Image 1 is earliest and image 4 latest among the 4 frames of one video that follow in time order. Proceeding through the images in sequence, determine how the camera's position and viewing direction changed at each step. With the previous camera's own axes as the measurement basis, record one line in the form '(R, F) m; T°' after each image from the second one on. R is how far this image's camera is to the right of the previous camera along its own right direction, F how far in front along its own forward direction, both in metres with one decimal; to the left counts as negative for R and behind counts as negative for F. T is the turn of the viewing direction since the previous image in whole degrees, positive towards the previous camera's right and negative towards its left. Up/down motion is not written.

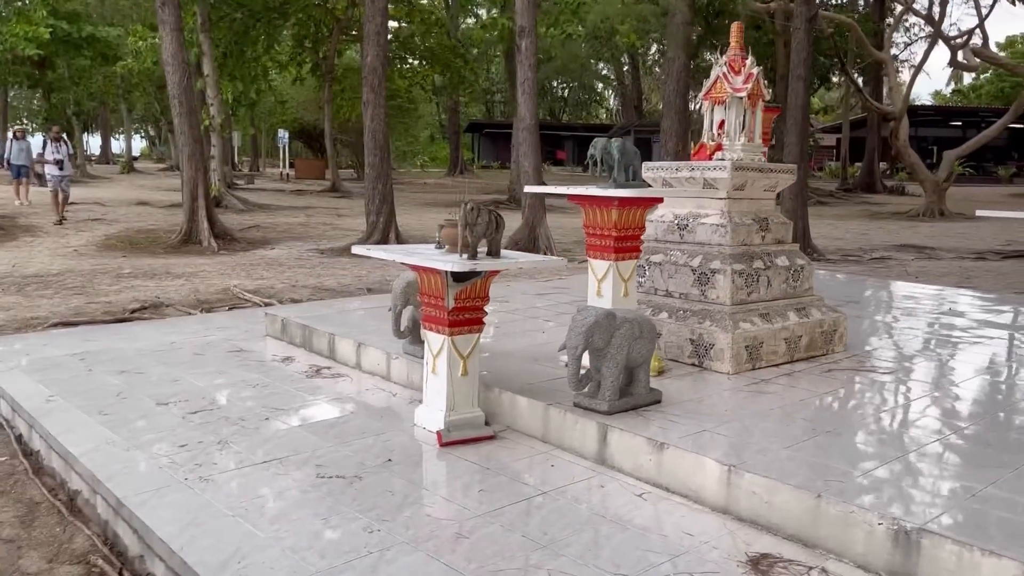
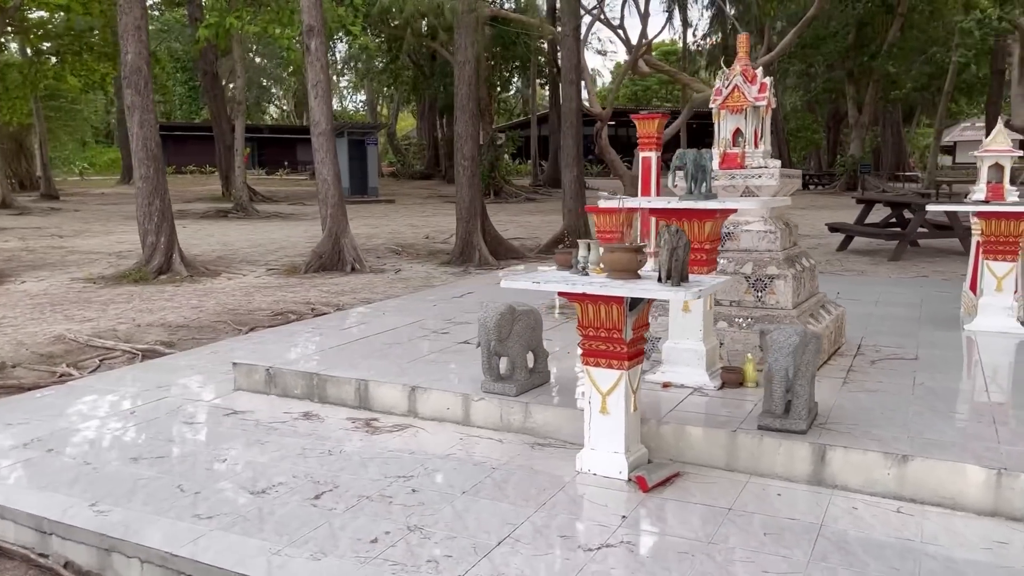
(-2.0, +0.7) m; +21°
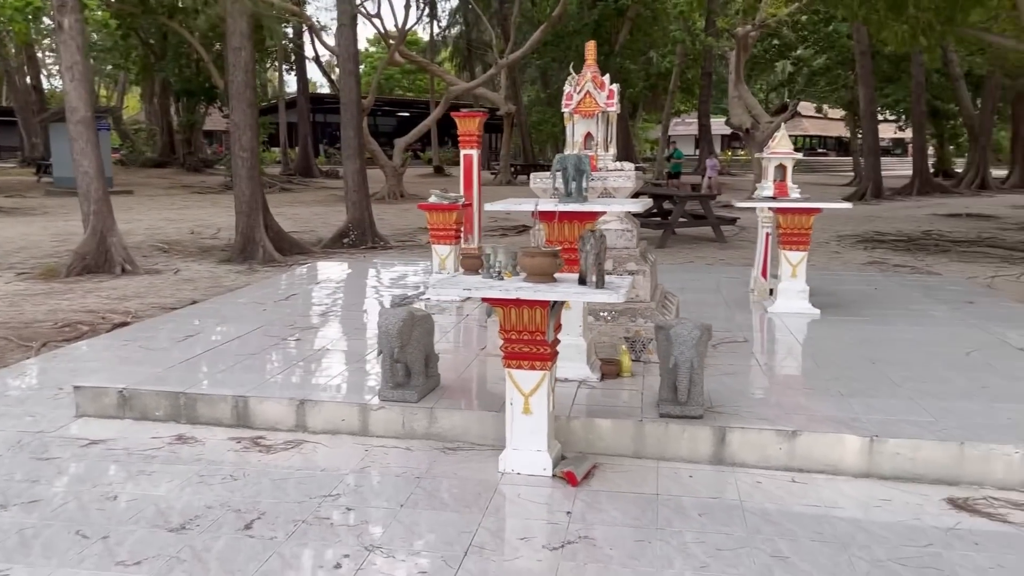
(-0.7, +0.1) m; +17°
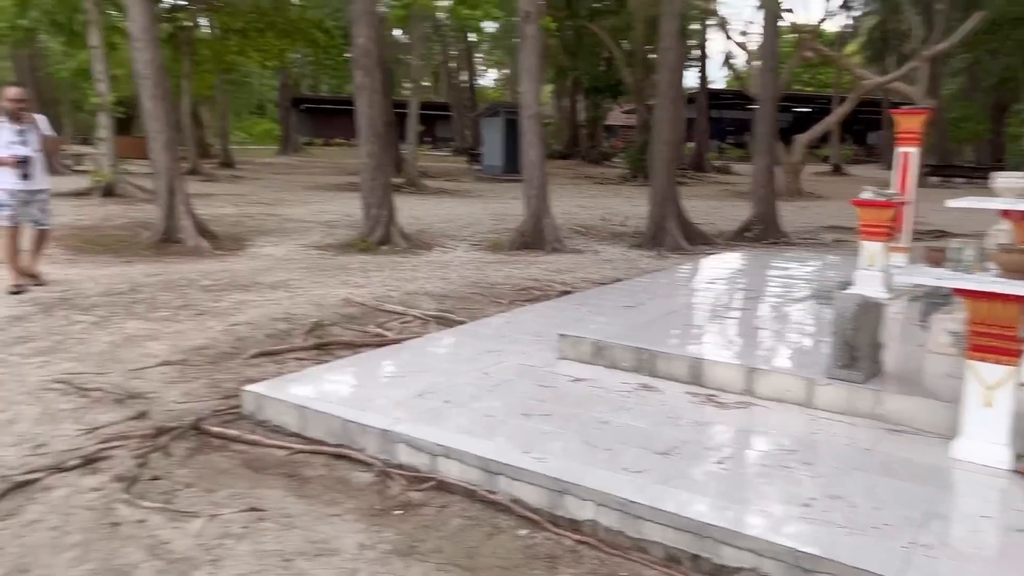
(-0.3, -0.6) m; -24°
